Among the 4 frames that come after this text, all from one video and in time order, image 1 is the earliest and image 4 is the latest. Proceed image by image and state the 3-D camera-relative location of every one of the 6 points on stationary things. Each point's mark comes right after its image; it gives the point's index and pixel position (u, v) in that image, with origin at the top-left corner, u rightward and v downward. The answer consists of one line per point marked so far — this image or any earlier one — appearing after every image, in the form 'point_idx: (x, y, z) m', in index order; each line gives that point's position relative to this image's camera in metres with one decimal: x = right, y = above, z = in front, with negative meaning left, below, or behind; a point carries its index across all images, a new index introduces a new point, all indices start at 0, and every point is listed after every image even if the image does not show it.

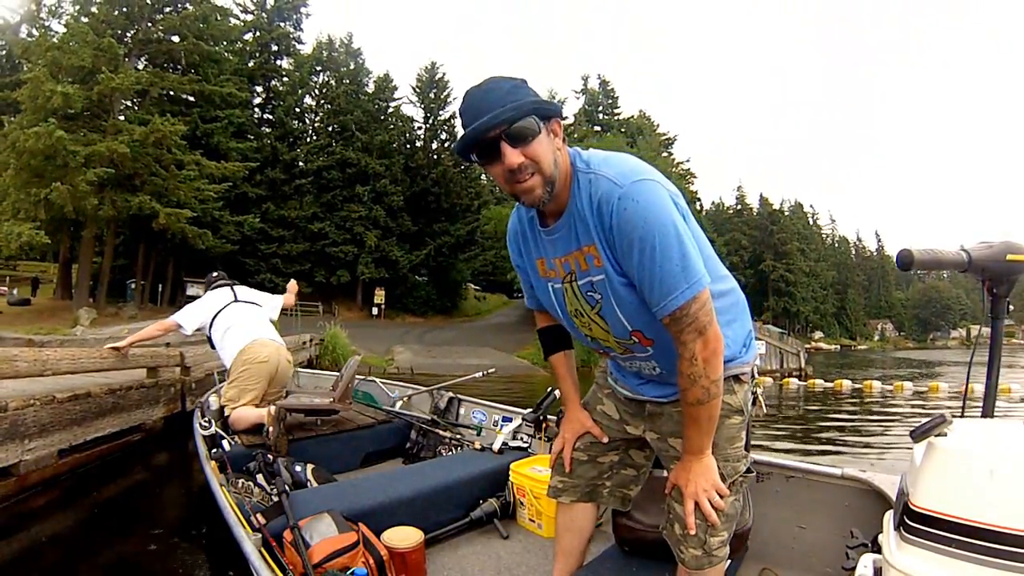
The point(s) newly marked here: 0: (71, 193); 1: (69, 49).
0: (-12.1, +2.5, +17.9) m
1: (-12.9, +6.6, +18.9) m
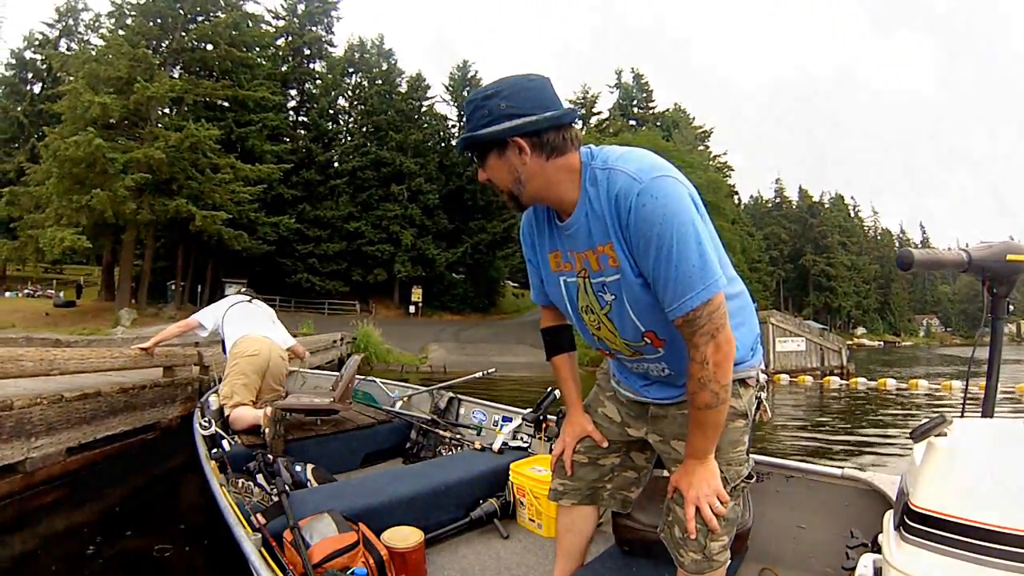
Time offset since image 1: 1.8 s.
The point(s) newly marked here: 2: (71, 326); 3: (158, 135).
0: (-11.4, +2.5, +18.7) m
1: (-12.2, +6.6, +19.6) m
2: (-12.8, -1.1, +19.2) m
3: (-10.7, +4.5, +19.8) m
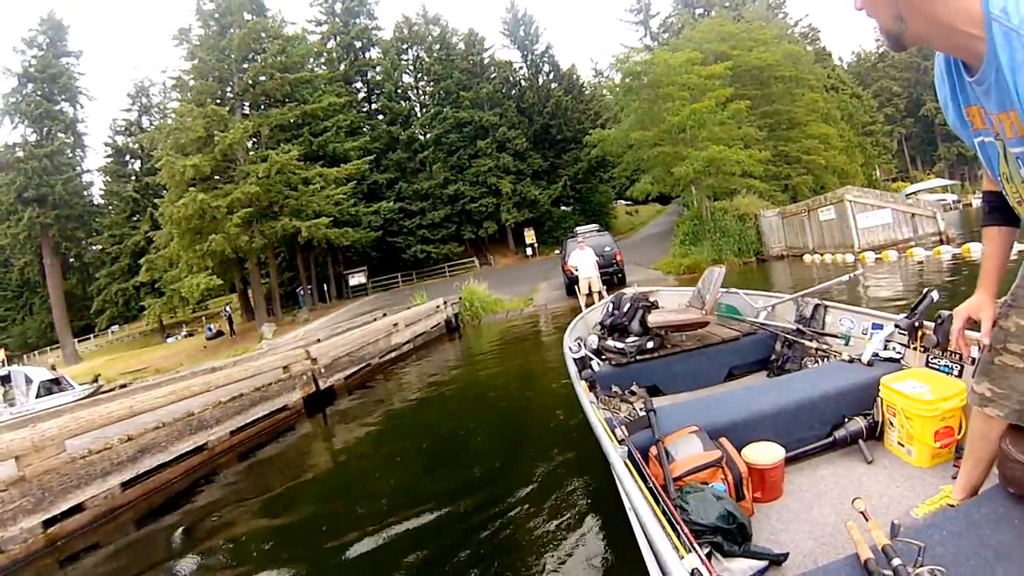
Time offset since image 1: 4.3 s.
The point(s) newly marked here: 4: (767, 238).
0: (-9.0, +1.7, +20.9) m
1: (-10.5, +5.6, +21.7) m
2: (-9.3, -2.0, +22.0) m
3: (-8.6, +3.9, +21.7) m
4: (+7.3, +1.4, +18.5) m
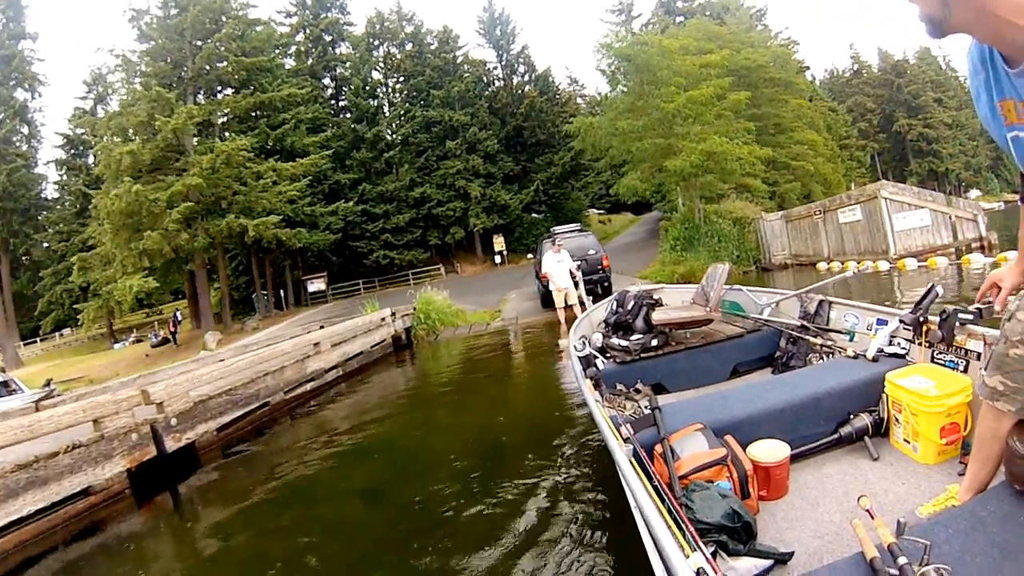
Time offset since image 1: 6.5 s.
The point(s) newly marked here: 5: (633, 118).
0: (-9.8, +1.5, +18.9) m
1: (-11.4, +5.4, +19.6) m
2: (-10.3, -2.2, +19.9) m
3: (-9.4, +3.8, +19.7) m
4: (+6.5, +1.1, +17.2) m
5: (+3.5, +4.9, +19.2) m
